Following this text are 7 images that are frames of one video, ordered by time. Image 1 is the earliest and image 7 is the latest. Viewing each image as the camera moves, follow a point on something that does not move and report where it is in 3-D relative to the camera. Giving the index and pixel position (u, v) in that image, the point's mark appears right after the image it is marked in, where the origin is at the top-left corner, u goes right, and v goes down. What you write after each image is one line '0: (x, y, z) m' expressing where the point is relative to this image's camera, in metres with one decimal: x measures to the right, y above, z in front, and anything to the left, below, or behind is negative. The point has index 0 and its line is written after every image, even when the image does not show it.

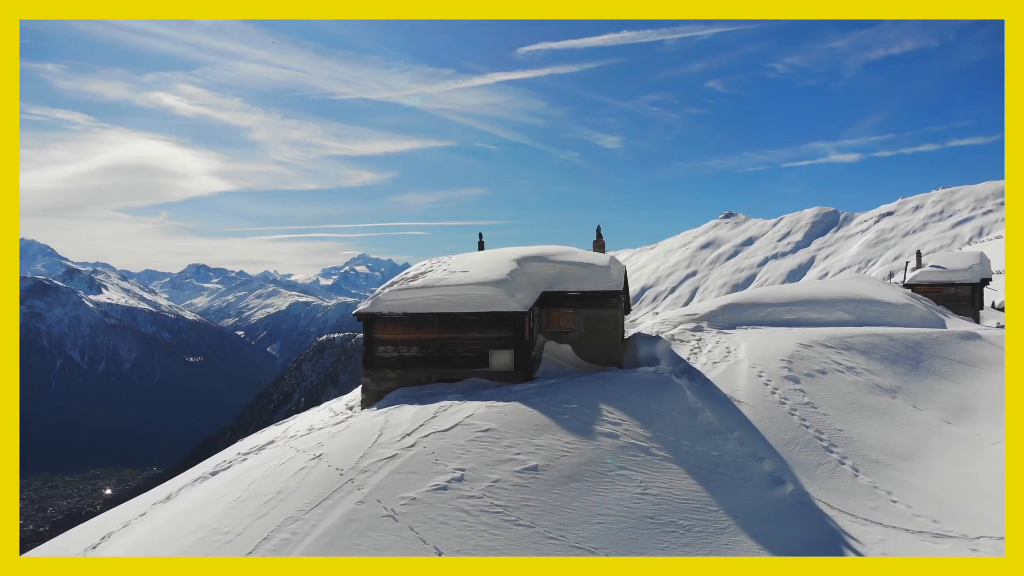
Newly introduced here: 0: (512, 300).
0: (0.0, -0.3, +18.9) m
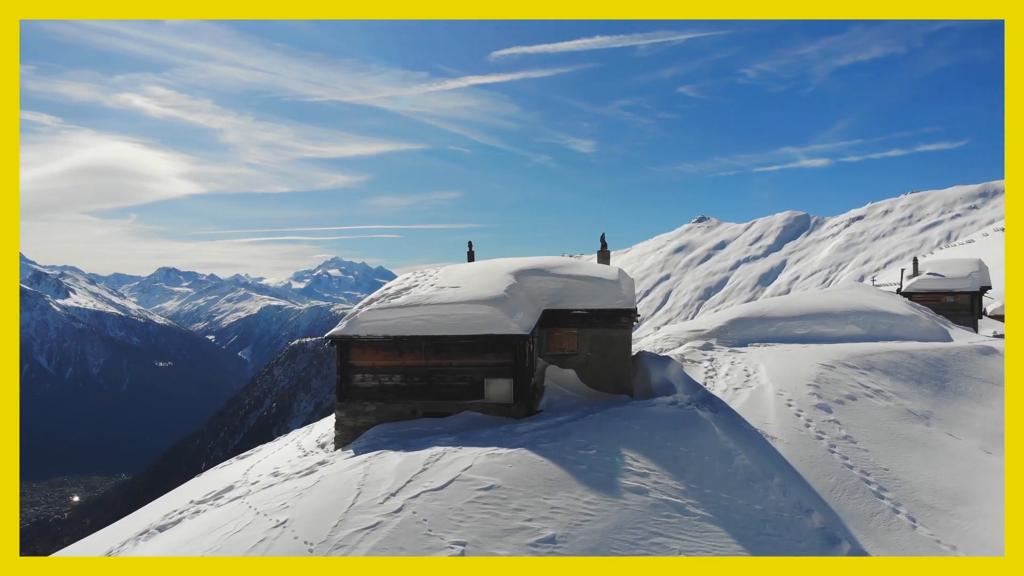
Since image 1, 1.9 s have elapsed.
0: (0.0, -0.6, +16.3) m
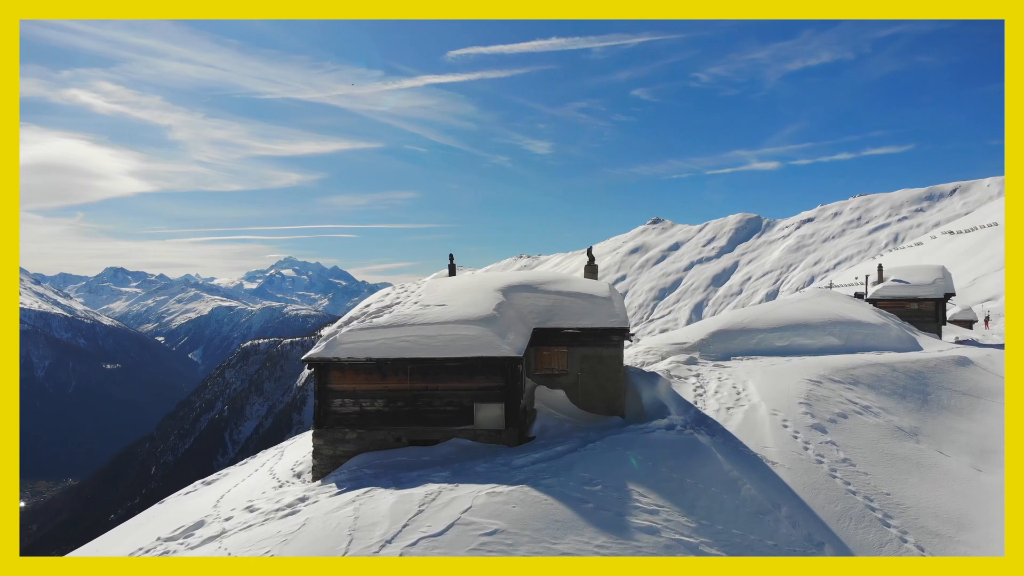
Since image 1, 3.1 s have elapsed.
0: (-0.2, -1.0, +15.3) m
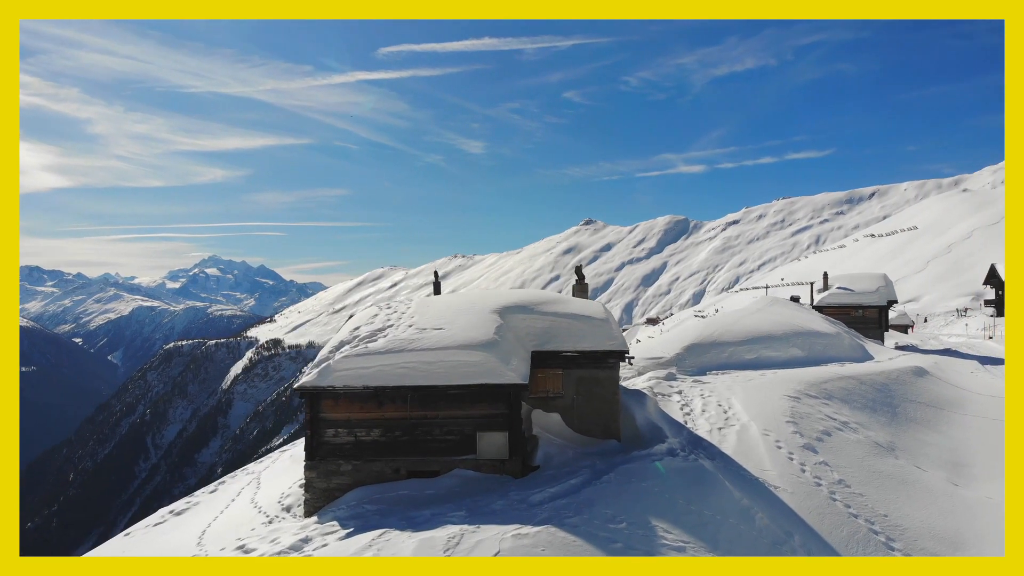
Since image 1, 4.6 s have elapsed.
0: (-0.1, -1.4, +14.8) m
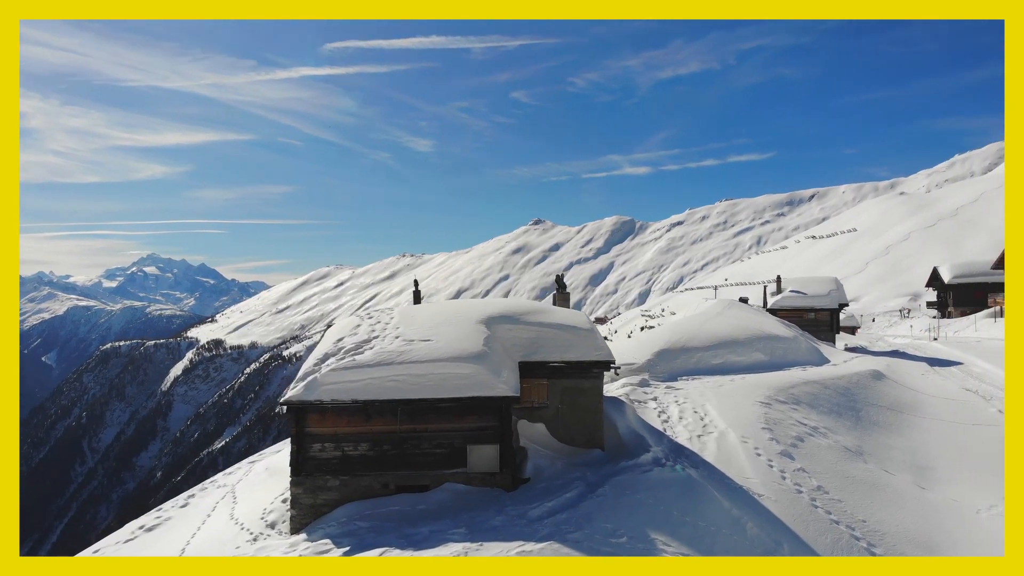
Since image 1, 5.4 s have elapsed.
0: (-0.3, -1.6, +14.7) m
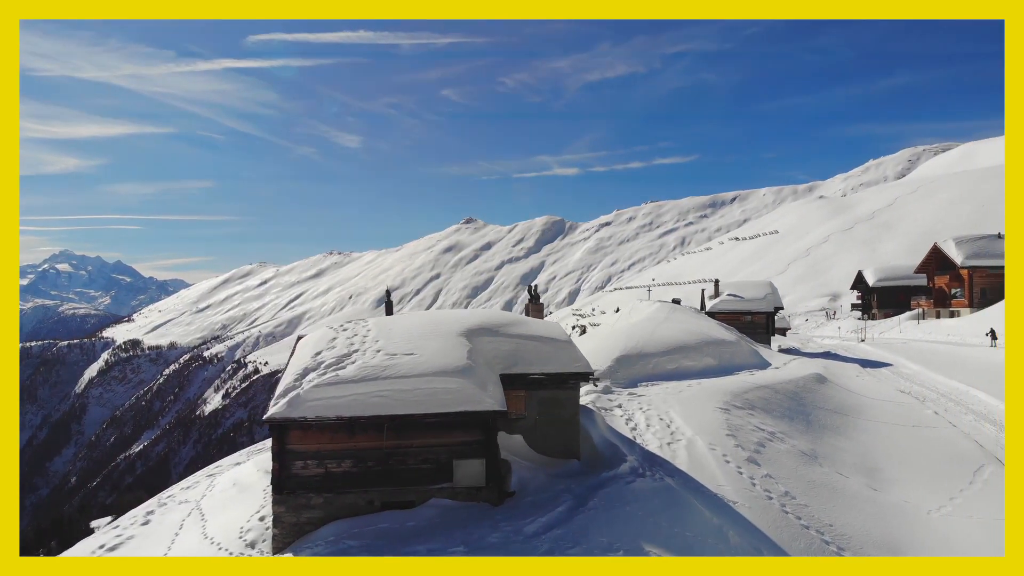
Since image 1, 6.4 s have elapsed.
0: (-0.5, -1.9, +14.6) m
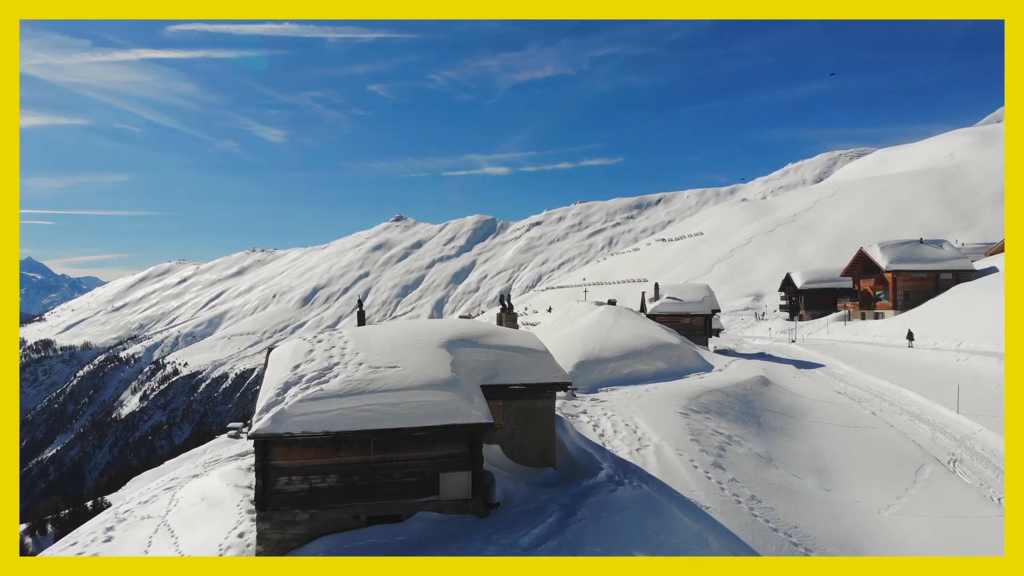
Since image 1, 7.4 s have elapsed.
0: (-0.8, -2.1, +14.7) m
